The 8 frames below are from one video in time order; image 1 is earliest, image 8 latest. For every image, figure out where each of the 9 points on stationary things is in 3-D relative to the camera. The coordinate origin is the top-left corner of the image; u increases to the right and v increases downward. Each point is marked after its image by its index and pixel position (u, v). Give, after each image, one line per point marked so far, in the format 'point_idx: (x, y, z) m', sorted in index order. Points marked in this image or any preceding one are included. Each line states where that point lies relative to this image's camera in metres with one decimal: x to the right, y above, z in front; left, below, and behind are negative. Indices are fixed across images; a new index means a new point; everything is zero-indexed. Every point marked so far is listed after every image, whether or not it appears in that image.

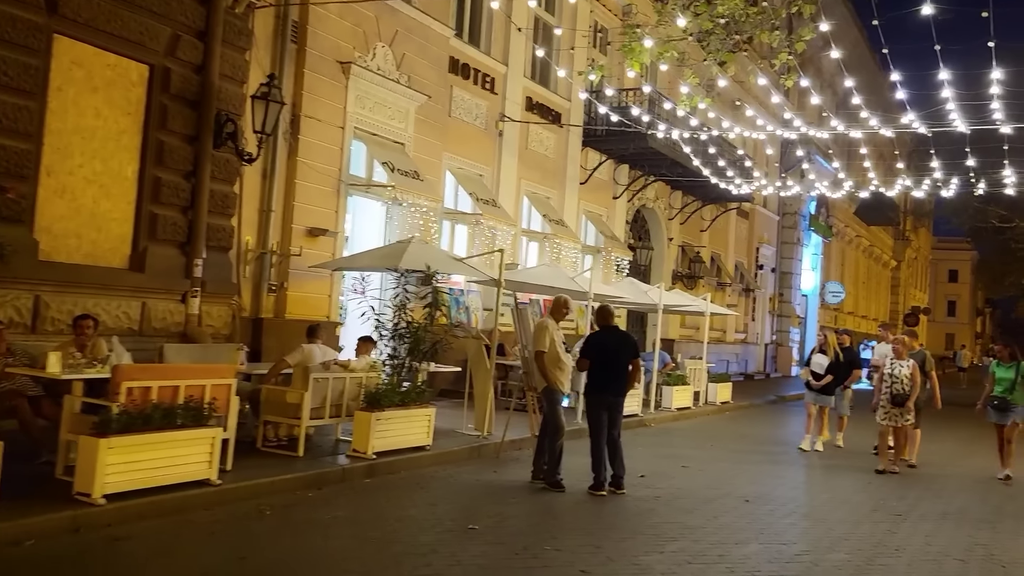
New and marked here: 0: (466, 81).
0: (-0.9, +3.9, +16.6) m
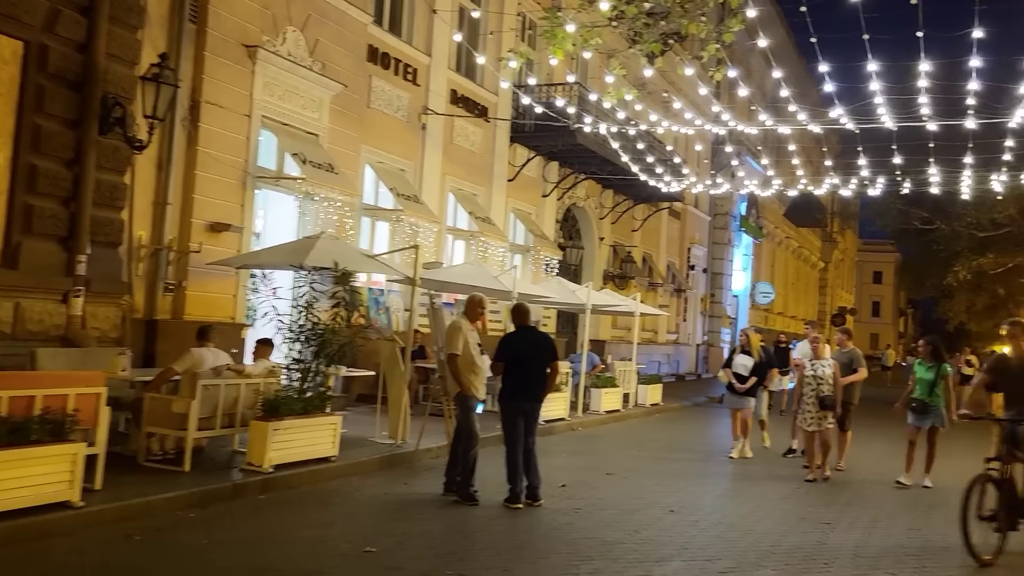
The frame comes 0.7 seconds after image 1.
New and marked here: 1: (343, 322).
0: (-2.3, +3.9, +15.9) m
1: (-2.0, -0.4, +10.3) m
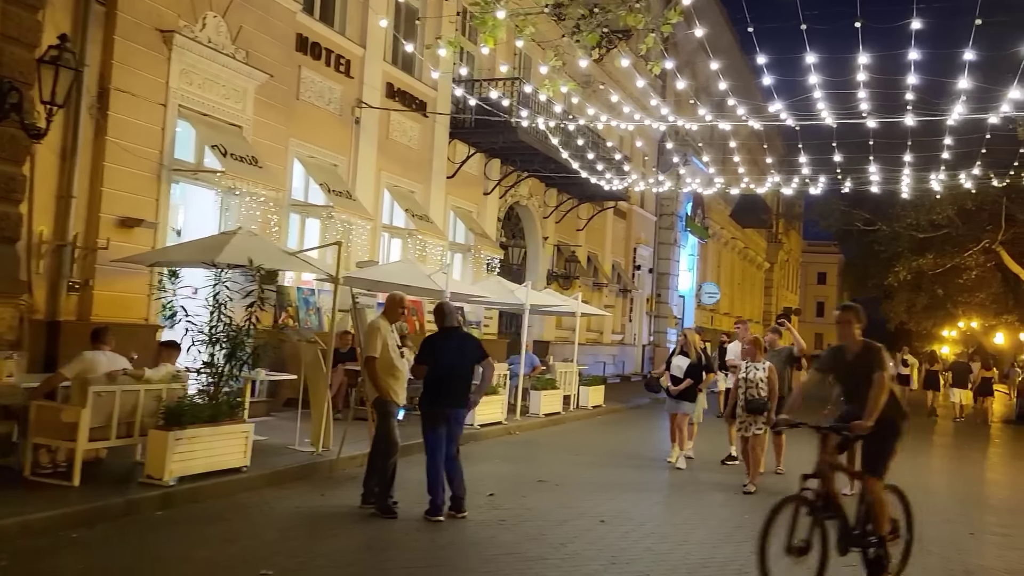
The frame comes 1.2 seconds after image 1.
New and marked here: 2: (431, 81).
0: (-3.4, +3.9, +15.2) m
1: (-2.8, -0.4, +9.7) m
2: (-1.7, +4.4, +18.7) m
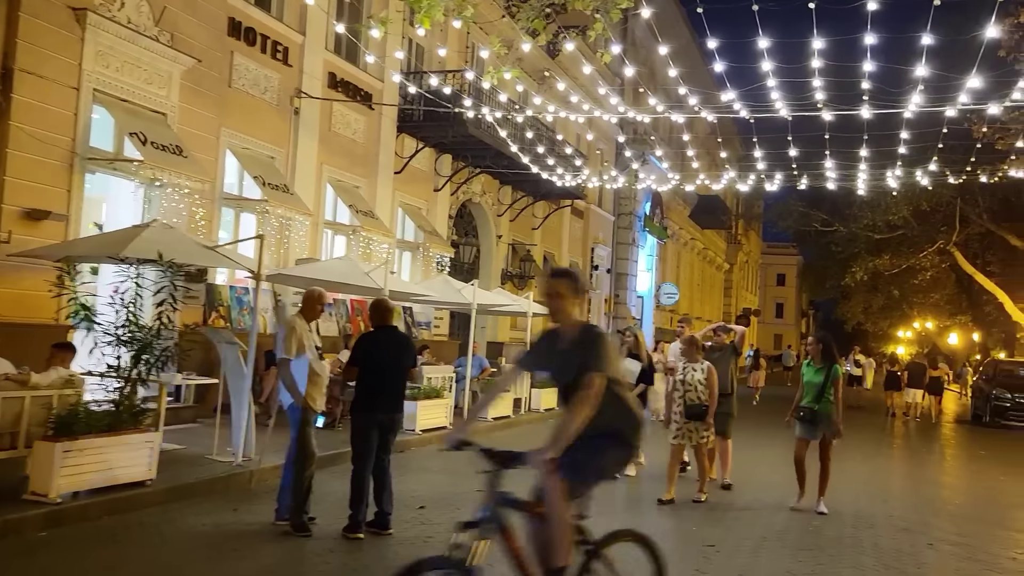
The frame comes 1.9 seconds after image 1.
0: (-4.3, +3.9, +14.4) m
1: (-3.4, -0.3, +8.9) m
2: (-2.7, +4.4, +17.9) m
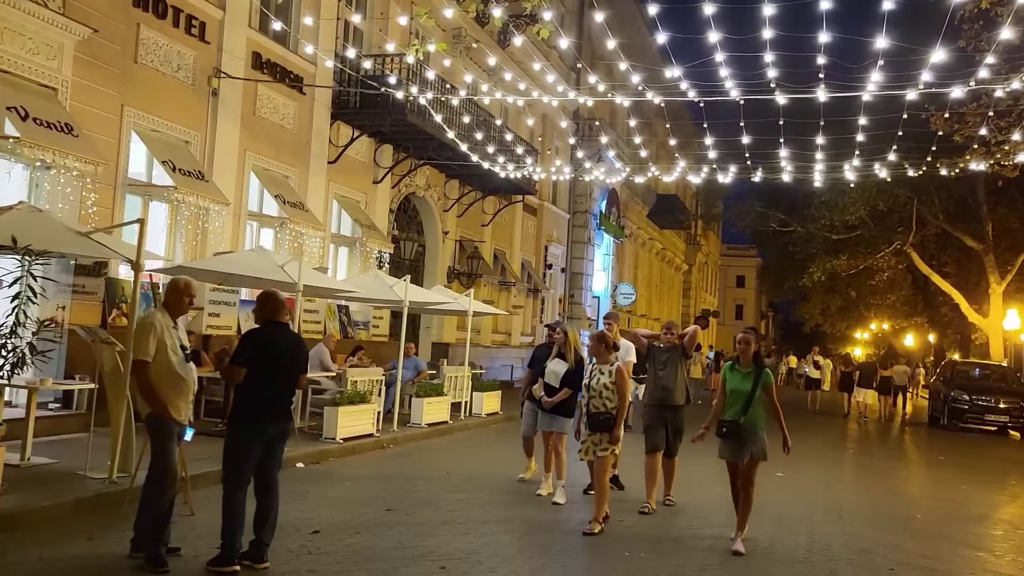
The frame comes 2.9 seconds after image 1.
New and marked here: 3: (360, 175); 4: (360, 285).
0: (-5.2, +4.0, +13.2) m
1: (-4.2, -0.3, +7.7) m
2: (-3.9, +4.4, +16.8) m
3: (-3.3, +2.4, +19.3) m
4: (-2.5, 0.0, +14.7) m
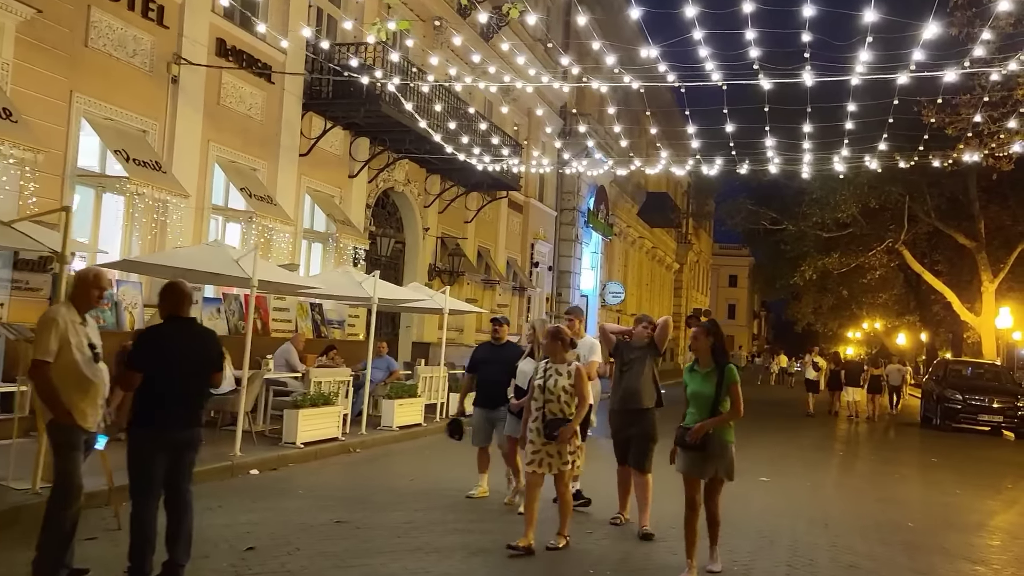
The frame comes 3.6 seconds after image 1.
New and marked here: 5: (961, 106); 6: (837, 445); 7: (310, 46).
0: (-5.6, +4.0, +12.5) m
1: (-4.5, -0.2, +7.1) m
2: (-4.3, +4.5, +16.1) m
3: (-3.7, +2.5, +18.6) m
4: (-2.9, +0.1, +14.0) m
5: (+8.7, +3.5, +17.1) m
6: (+5.9, -2.8, +16.0) m
7: (-3.9, +4.6, +17.0) m
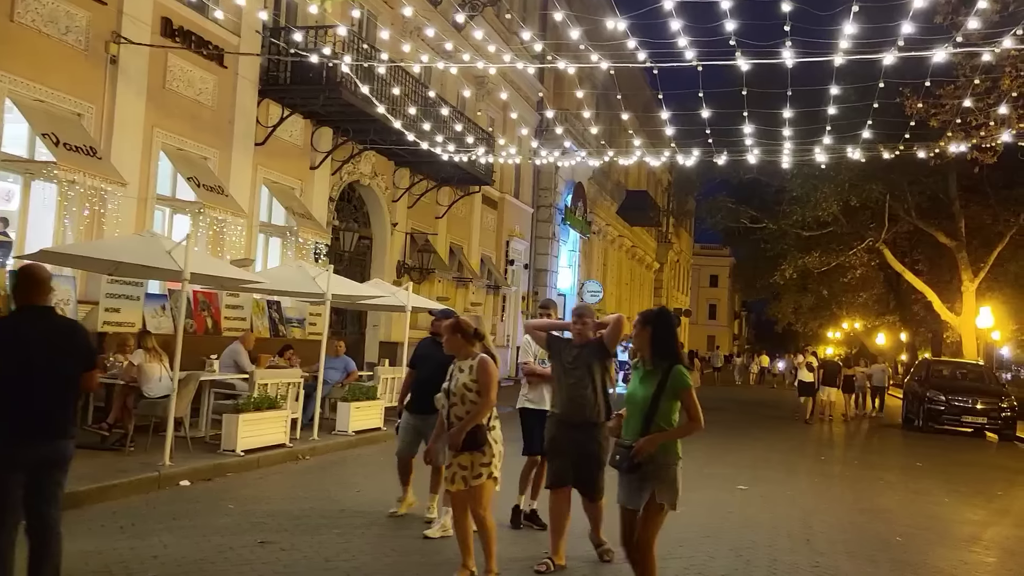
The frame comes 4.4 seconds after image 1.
0: (-6.1, +4.1, +11.6) m
1: (-4.9, -0.2, +6.2) m
2: (-4.9, +4.5, +15.2) m
3: (-4.4, +2.6, +17.7) m
4: (-3.4, +0.2, +13.2) m
5: (+8.1, +3.5, +16.5) m
6: (+5.3, -2.8, +15.3) m
7: (-4.4, +4.7, +16.1) m
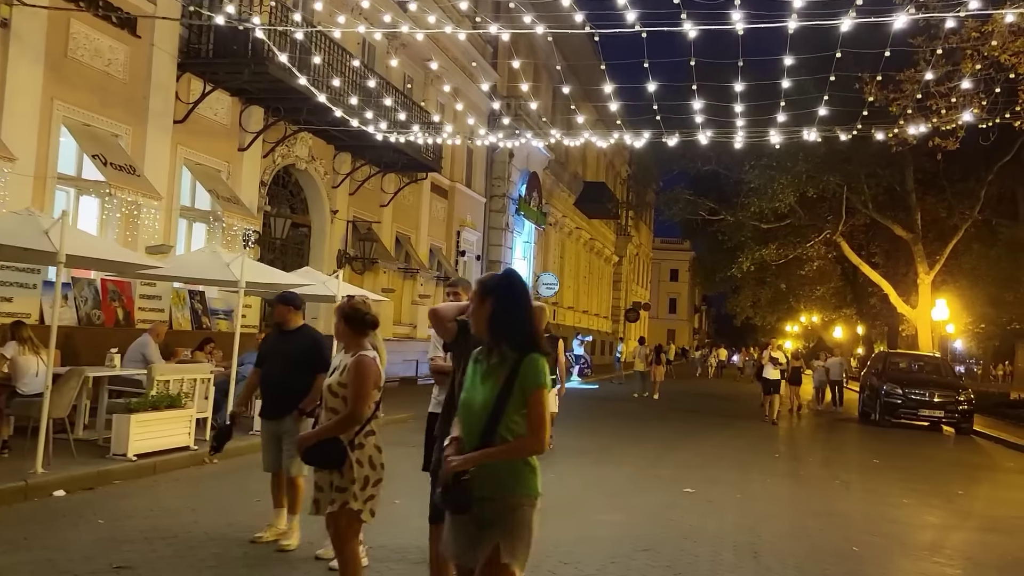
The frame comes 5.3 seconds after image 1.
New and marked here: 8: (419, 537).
0: (-7.0, +4.3, +10.4) m
1: (-5.5, 0.0, +5.0) m
2: (-5.8, +4.7, +14.0) m
3: (-5.5, +2.8, +16.6) m
4: (-4.3, +0.3, +12.1) m
5: (+7.0, +3.7, +15.8) m
6: (+4.3, -2.6, +14.6) m
7: (-5.5, +4.9, +14.9) m
8: (-0.7, -2.0, +7.2) m
